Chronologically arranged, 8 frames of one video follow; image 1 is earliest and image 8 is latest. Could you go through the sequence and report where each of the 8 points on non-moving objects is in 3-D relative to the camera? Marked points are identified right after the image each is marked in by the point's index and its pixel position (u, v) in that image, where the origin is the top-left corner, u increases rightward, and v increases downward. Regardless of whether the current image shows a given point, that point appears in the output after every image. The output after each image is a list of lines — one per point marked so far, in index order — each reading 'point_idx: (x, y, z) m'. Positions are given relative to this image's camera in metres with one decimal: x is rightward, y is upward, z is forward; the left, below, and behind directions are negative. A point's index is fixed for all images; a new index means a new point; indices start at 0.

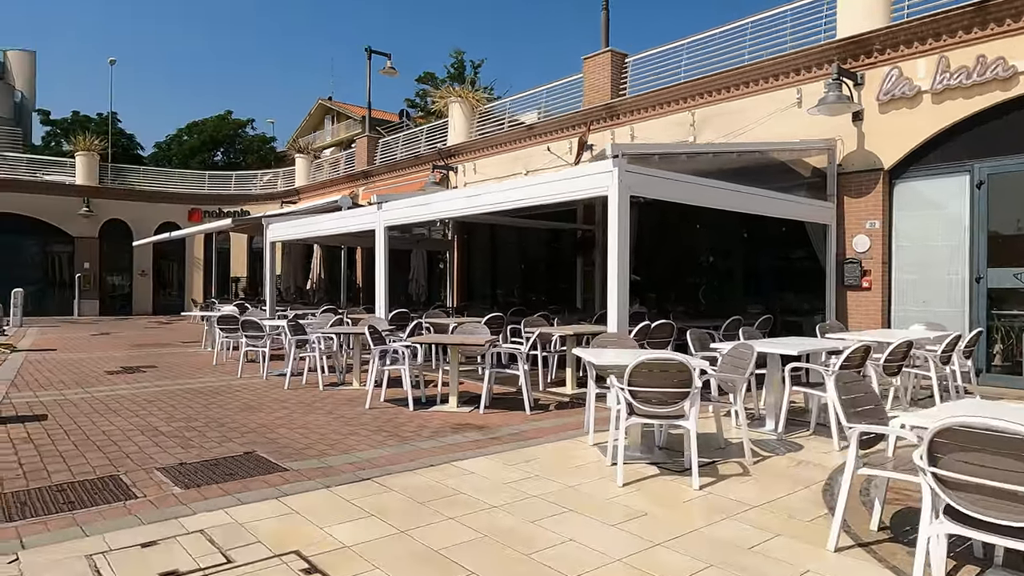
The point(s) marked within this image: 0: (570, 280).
0: (+1.4, +0.2, +15.6) m
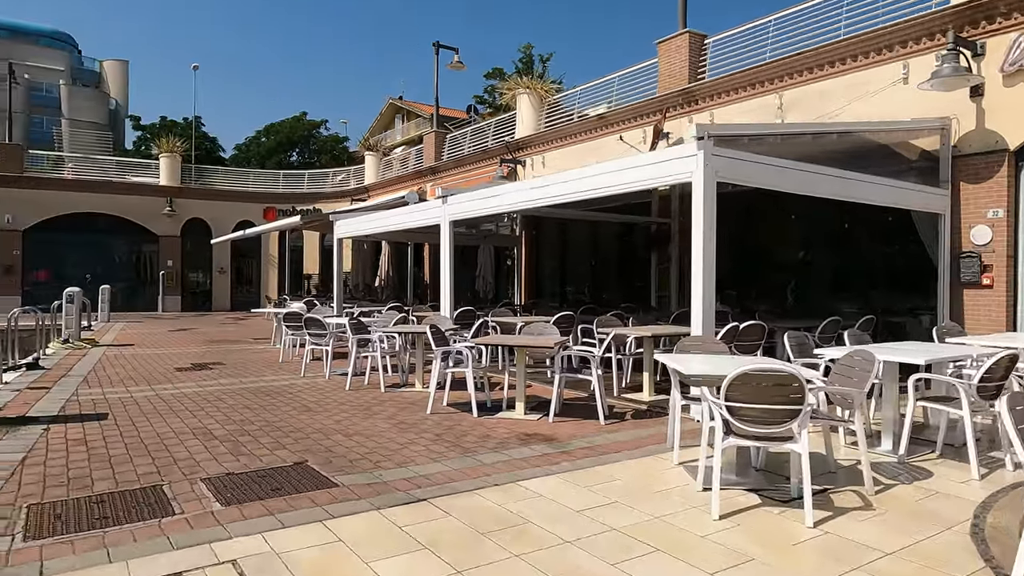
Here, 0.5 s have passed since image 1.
0: (+3.0, +0.3, +14.8) m
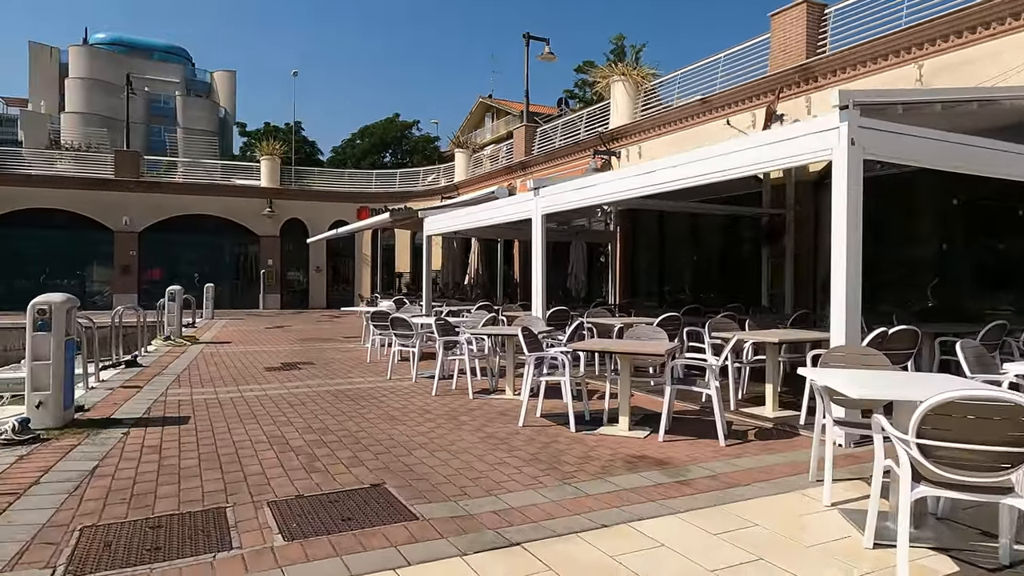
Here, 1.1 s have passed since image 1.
0: (+5.0, +0.3, +13.5) m
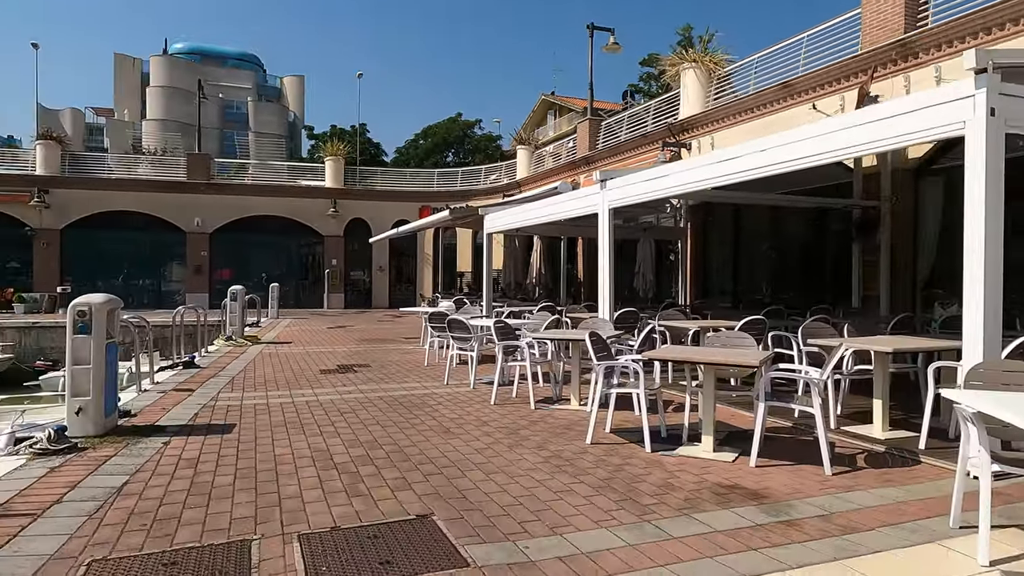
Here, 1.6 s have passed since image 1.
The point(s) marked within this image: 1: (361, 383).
0: (+6.2, +0.3, +12.3) m
1: (-2.0, -1.3, +8.9) m
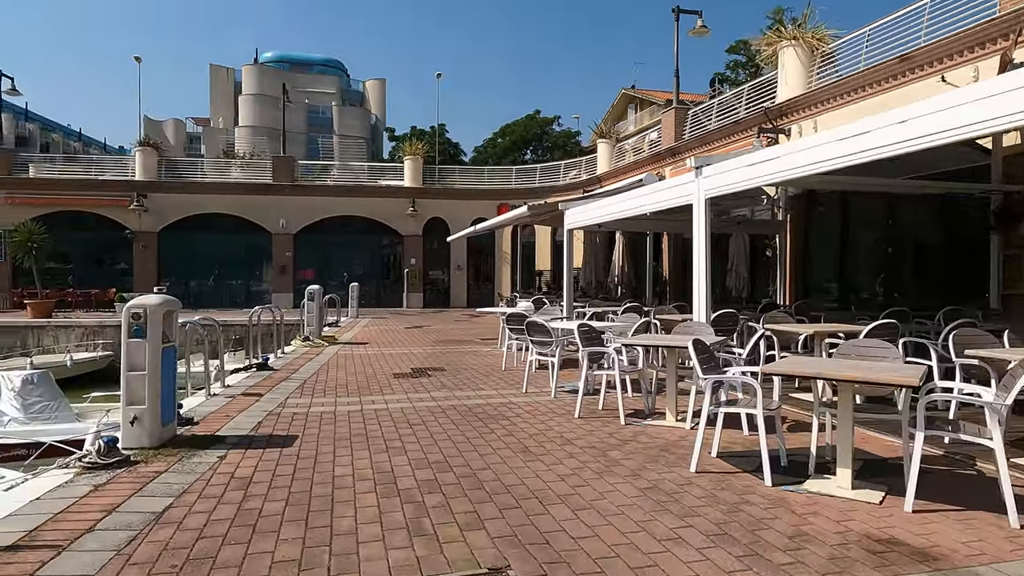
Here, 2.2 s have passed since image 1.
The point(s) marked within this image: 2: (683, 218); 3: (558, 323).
0: (+7.6, +0.3, +10.8) m
1: (-1.0, -1.3, +8.3) m
2: (+3.9, +1.6, +14.8) m
3: (+0.6, -0.5, +8.6) m
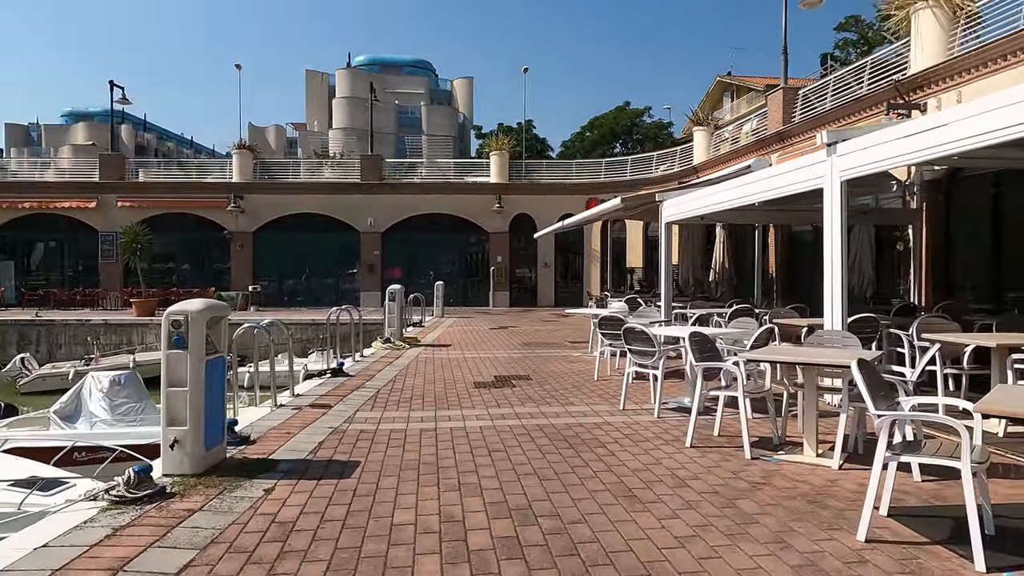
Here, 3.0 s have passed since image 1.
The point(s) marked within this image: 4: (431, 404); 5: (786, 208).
0: (+8.9, +0.4, +8.7) m
1: (+0.1, -1.3, +7.4) m
2: (+5.7, +1.6, +13.2) m
3: (+1.7, -0.5, +7.4) m
4: (-0.9, -1.3, +7.2) m
5: (+5.4, +1.6, +13.2) m
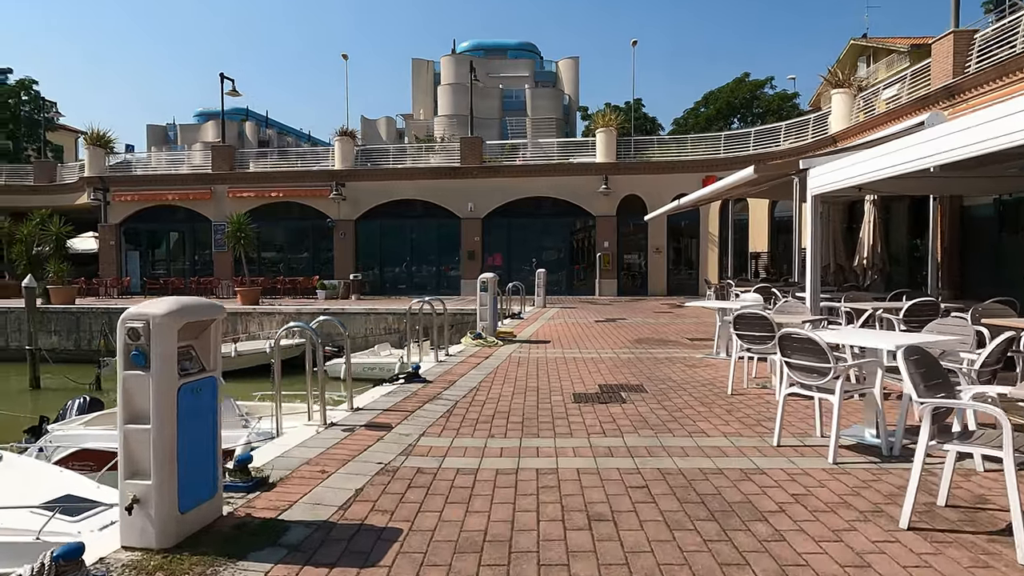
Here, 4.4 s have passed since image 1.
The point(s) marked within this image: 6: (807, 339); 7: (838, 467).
0: (+9.9, +0.5, +5.5) m
1: (+1.0, -1.2, +5.7) m
2: (+7.5, +1.8, +10.4) m
3: (+2.6, -0.4, +5.4) m
4: (0.0, -1.2, +5.6) m
5: (+7.2, +1.8, +10.4) m
6: (+2.2, -0.4, +5.1) m
7: (+2.2, -1.2, +4.4) m
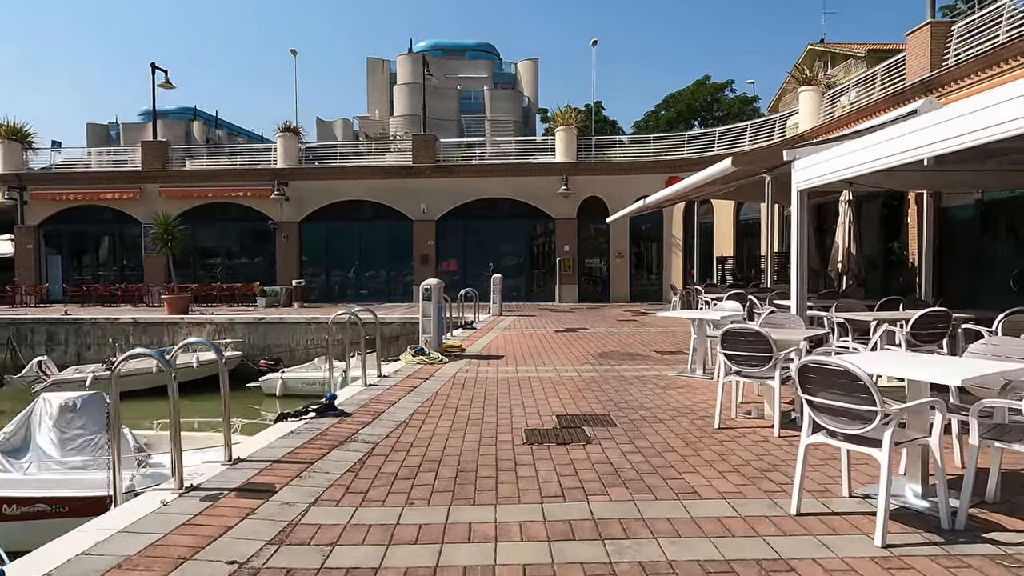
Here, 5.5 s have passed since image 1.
0: (+9.4, +0.4, +4.6) m
1: (+0.6, -1.3, +4.3) m
2: (+6.7, +1.7, +9.4) m
3: (+2.1, -0.4, +4.1) m
4: (-0.4, -1.3, +4.2) m
5: (+6.5, +1.7, +9.4) m
6: (+1.8, -0.4, +3.8) m
7: (+1.8, -1.2, +3.1) m
